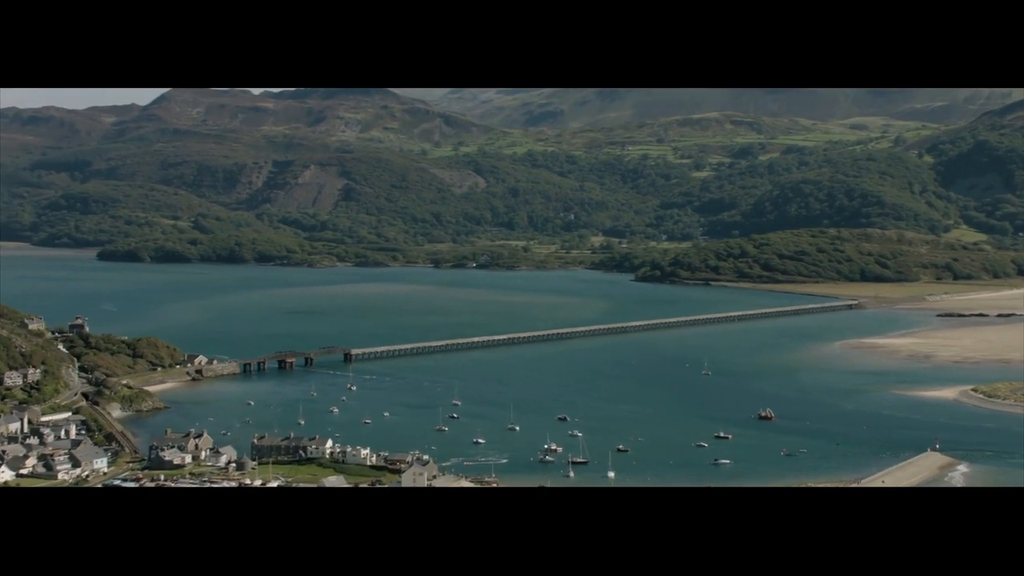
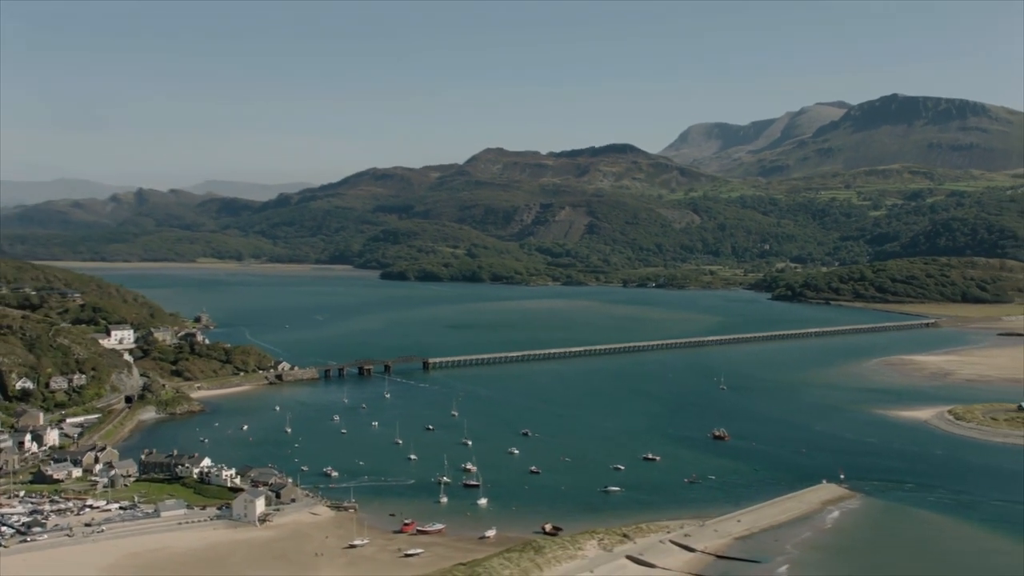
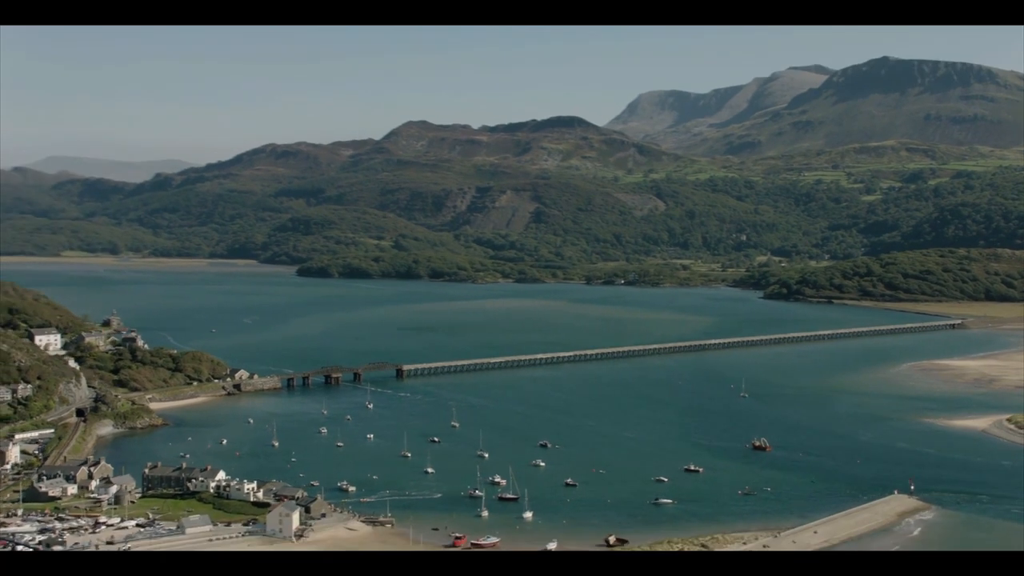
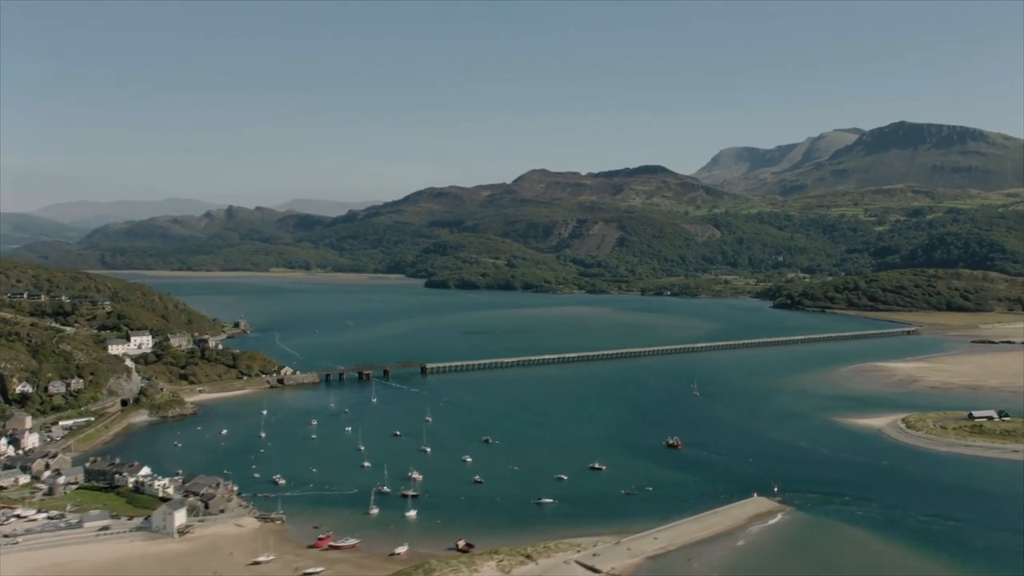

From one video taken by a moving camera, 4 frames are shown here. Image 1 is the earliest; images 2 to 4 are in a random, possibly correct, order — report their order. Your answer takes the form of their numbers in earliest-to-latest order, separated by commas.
3, 2, 4
